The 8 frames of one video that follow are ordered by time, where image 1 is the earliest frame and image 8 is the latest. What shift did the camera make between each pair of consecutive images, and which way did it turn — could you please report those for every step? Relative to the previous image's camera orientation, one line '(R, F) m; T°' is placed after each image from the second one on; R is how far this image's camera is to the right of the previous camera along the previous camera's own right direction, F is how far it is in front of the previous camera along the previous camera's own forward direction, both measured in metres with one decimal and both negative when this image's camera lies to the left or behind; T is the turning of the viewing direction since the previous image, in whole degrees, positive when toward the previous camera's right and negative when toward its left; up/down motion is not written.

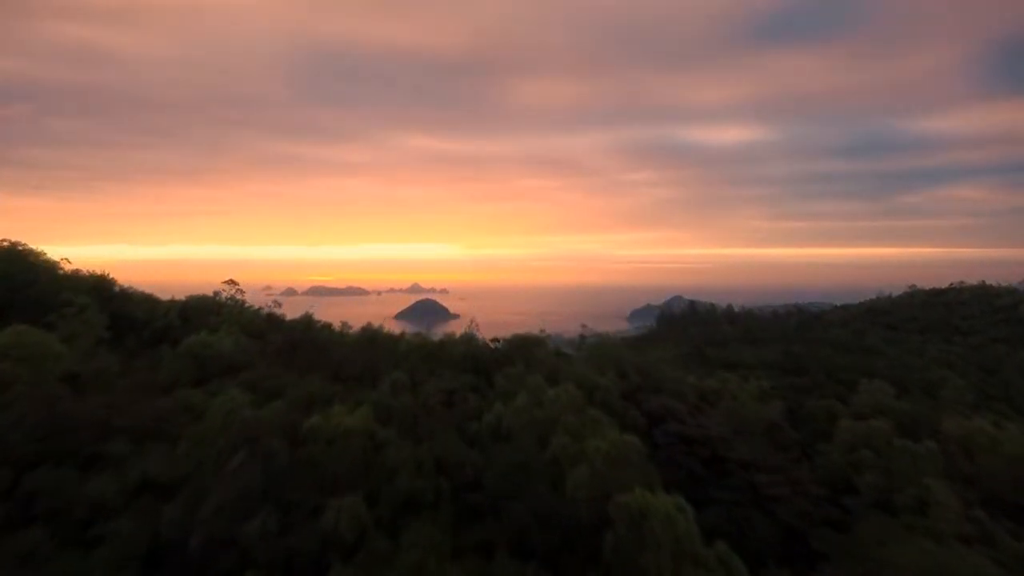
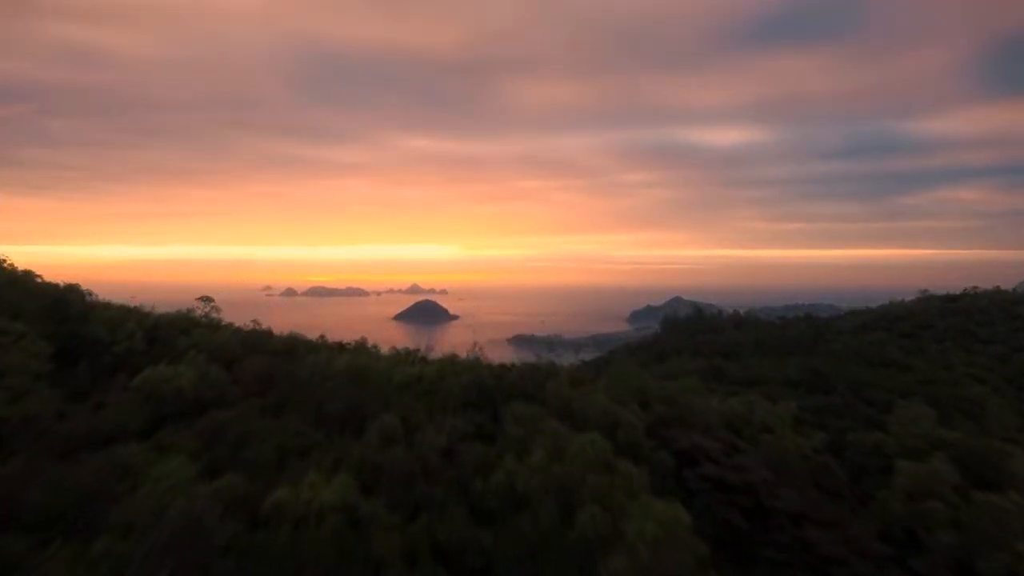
(-0.1, +0.8) m; 0°
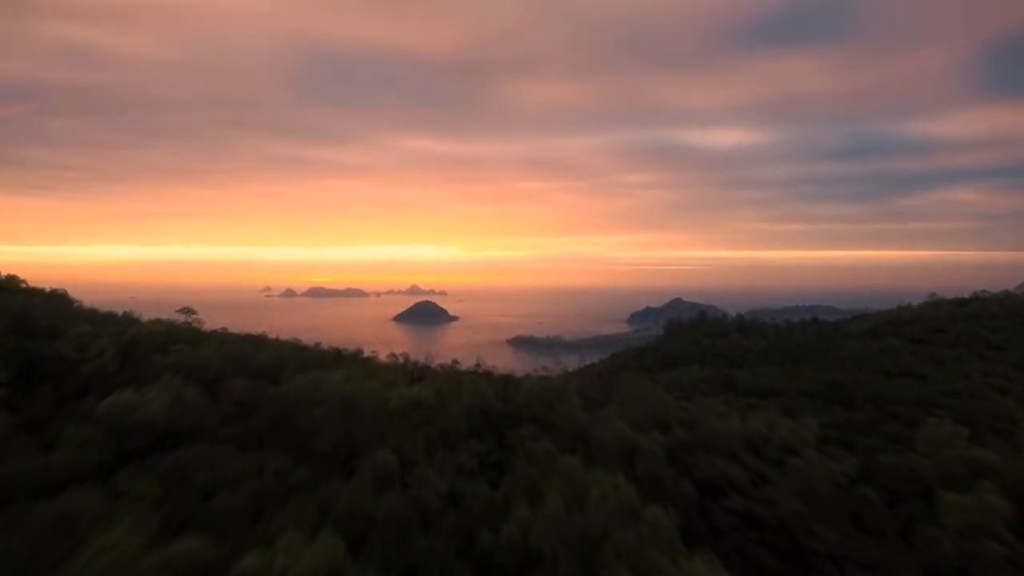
(0.0, +0.5) m; 0°
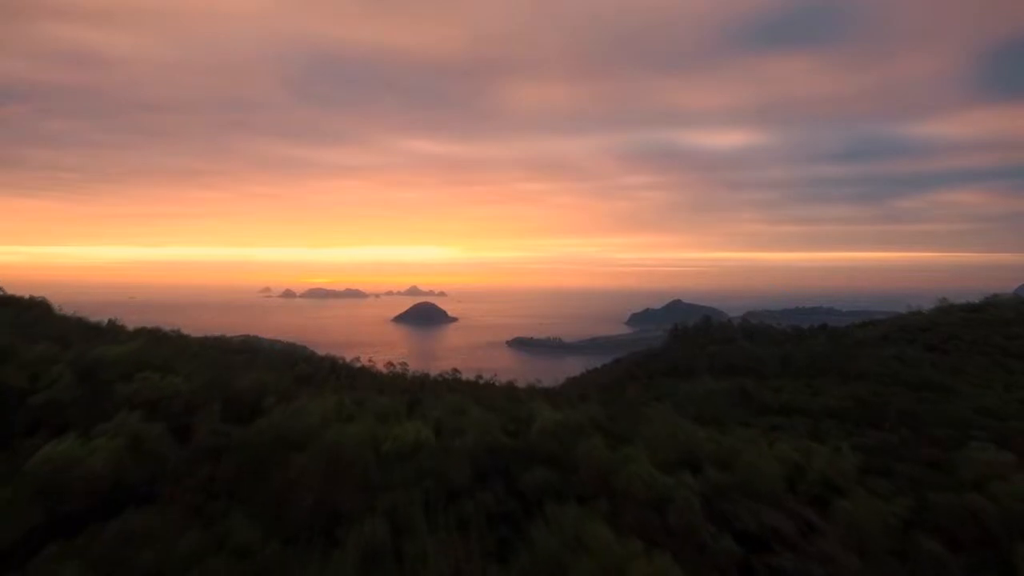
(-0.1, +0.7) m; 0°
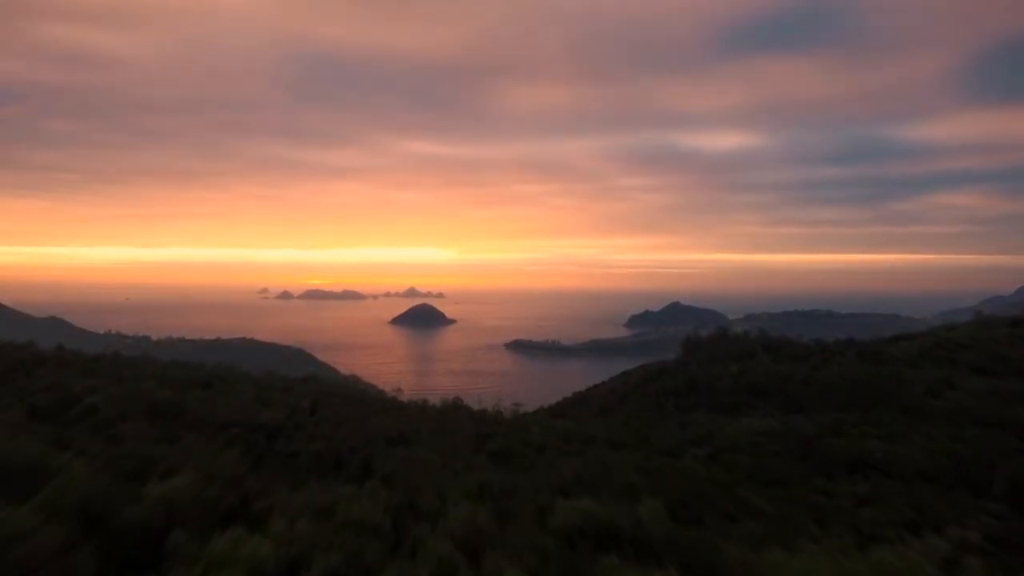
(-0.2, +1.9) m; 0°
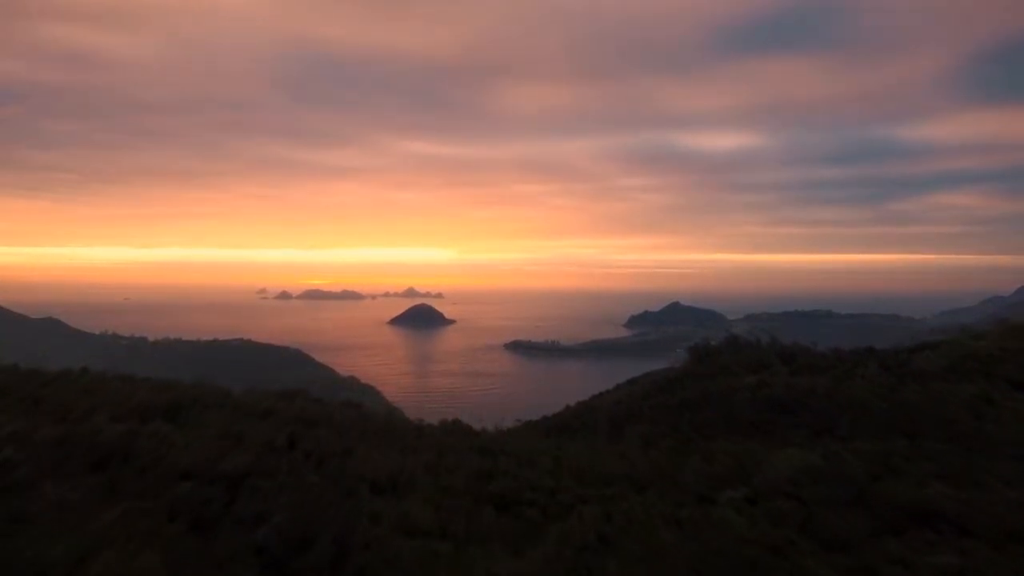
(-0.1, +1.3) m; 0°
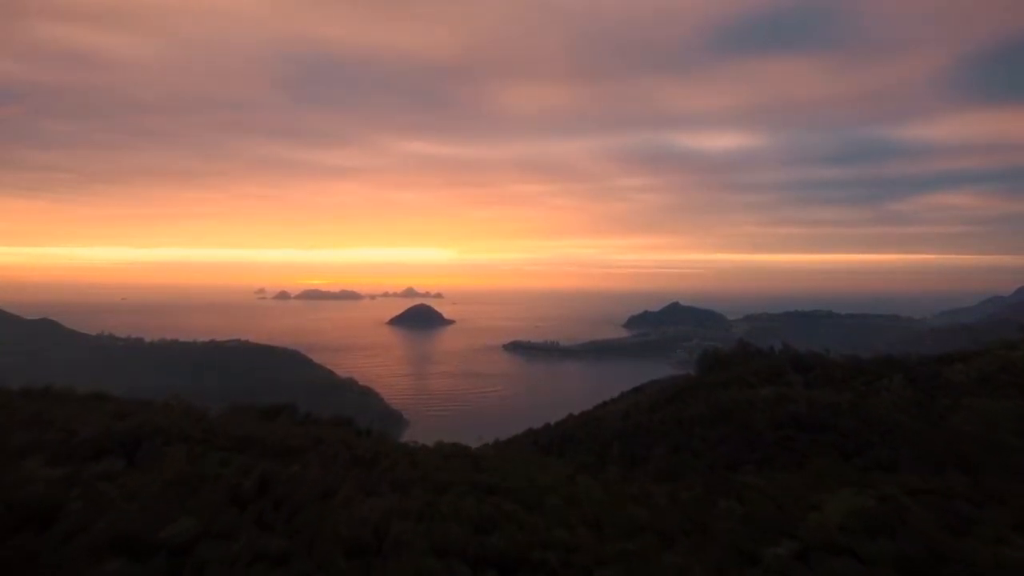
(-0.1, +1.2) m; 0°
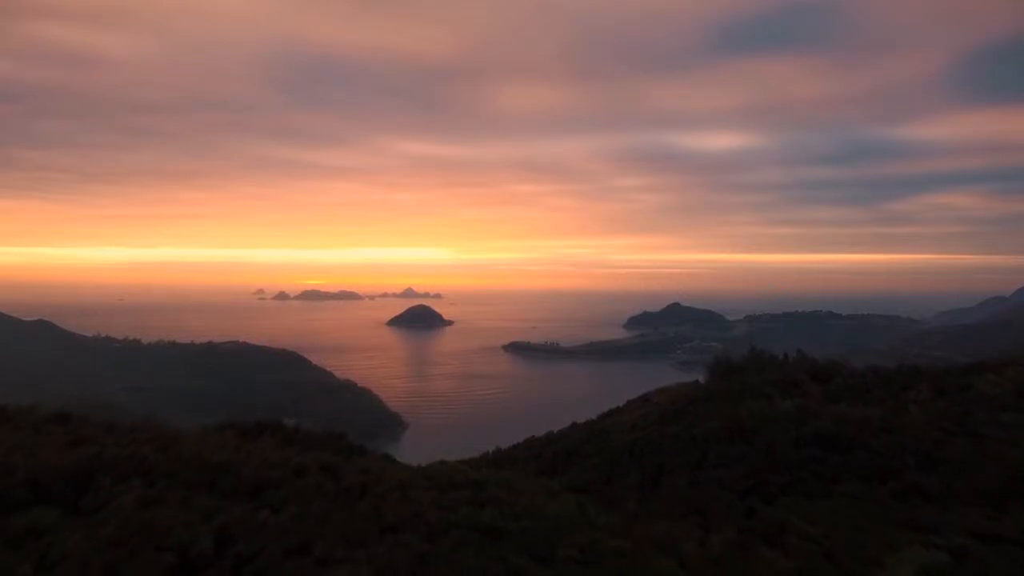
(-0.1, +1.1) m; 0°
